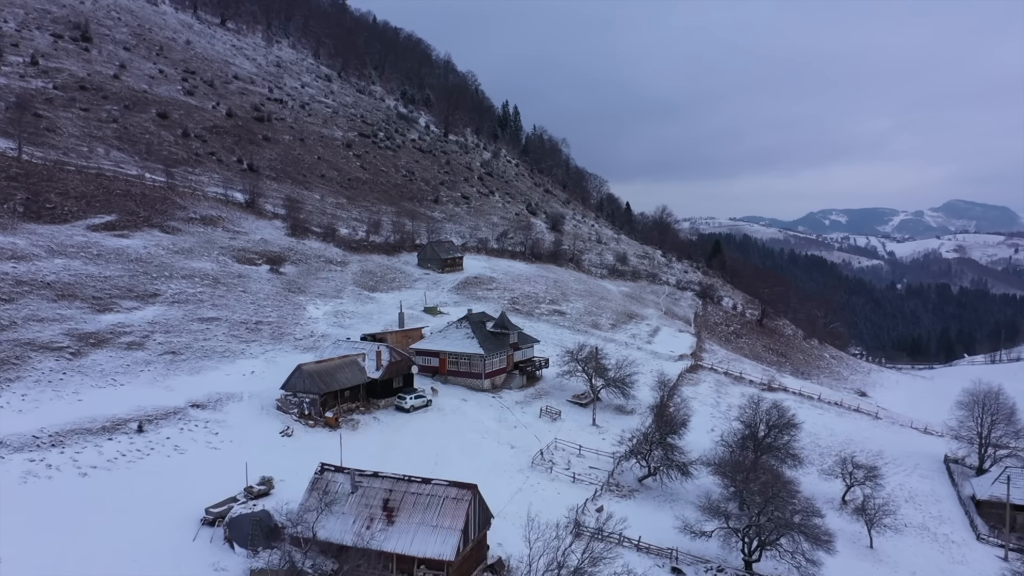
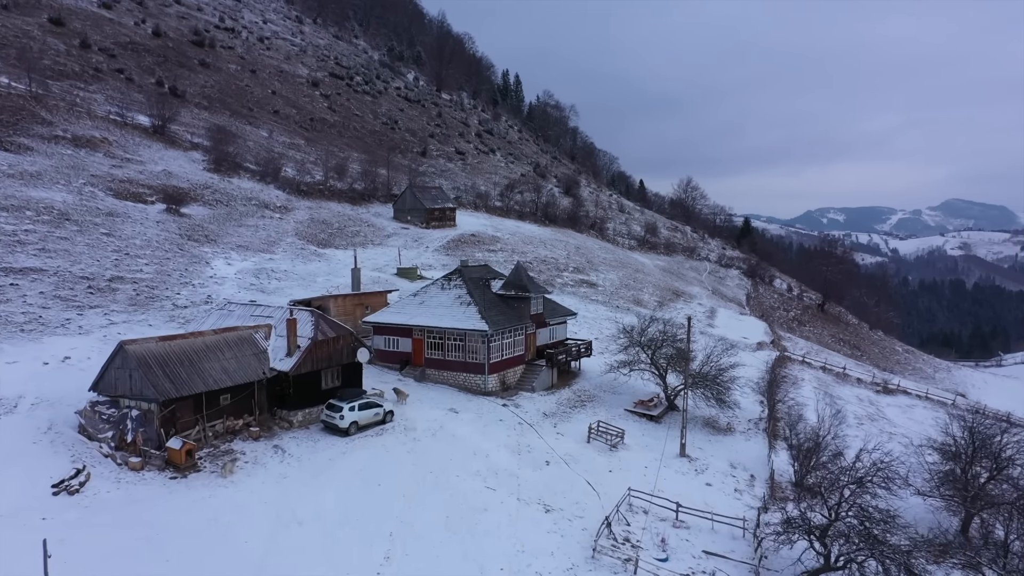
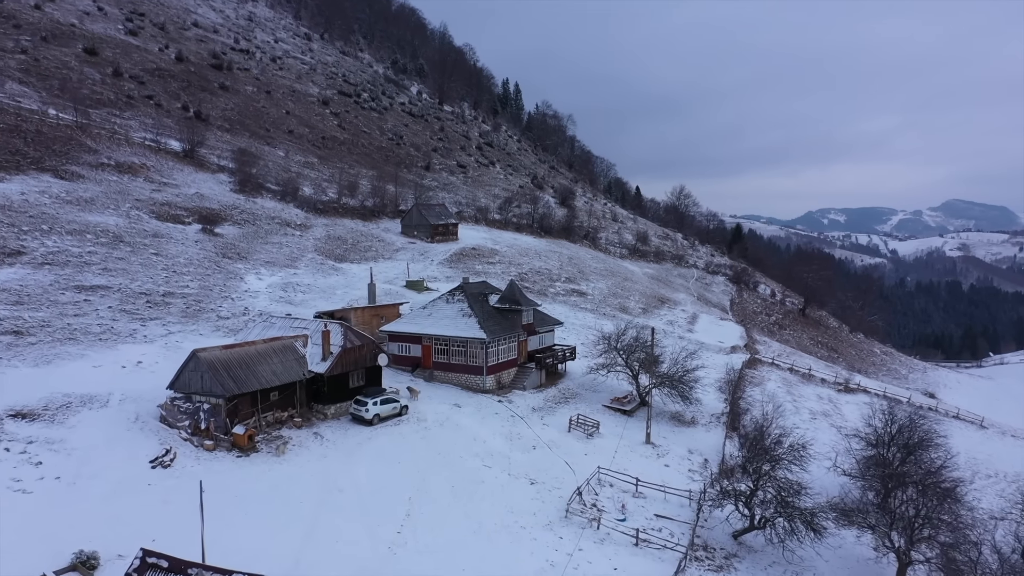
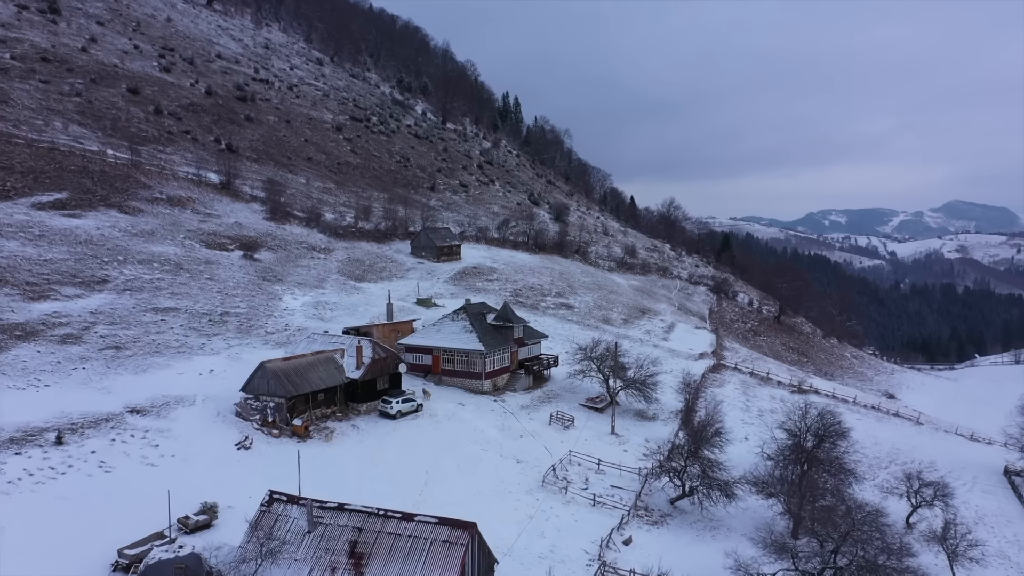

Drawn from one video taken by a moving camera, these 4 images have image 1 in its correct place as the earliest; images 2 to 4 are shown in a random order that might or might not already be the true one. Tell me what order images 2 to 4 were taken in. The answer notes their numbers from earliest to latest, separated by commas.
4, 3, 2
